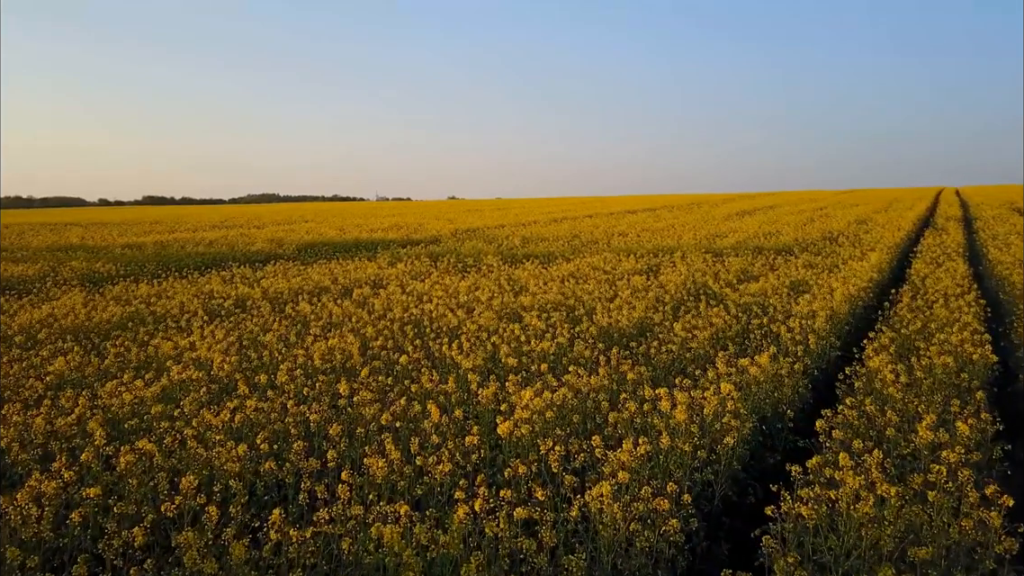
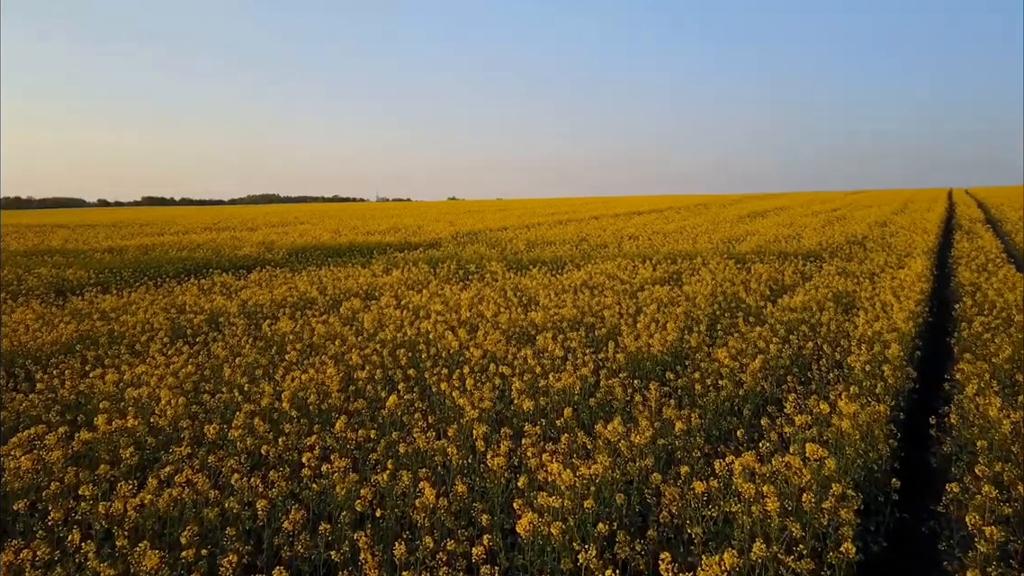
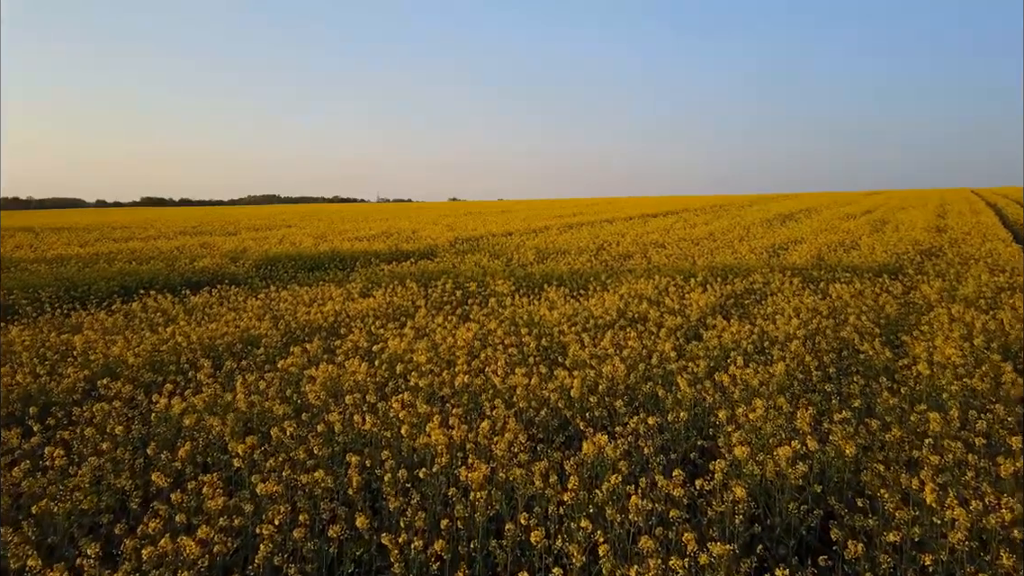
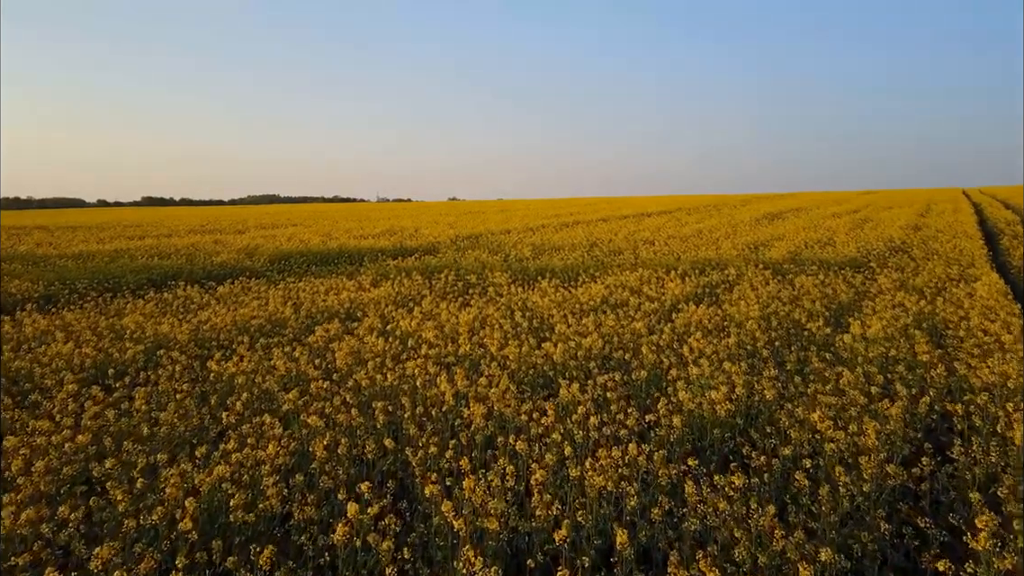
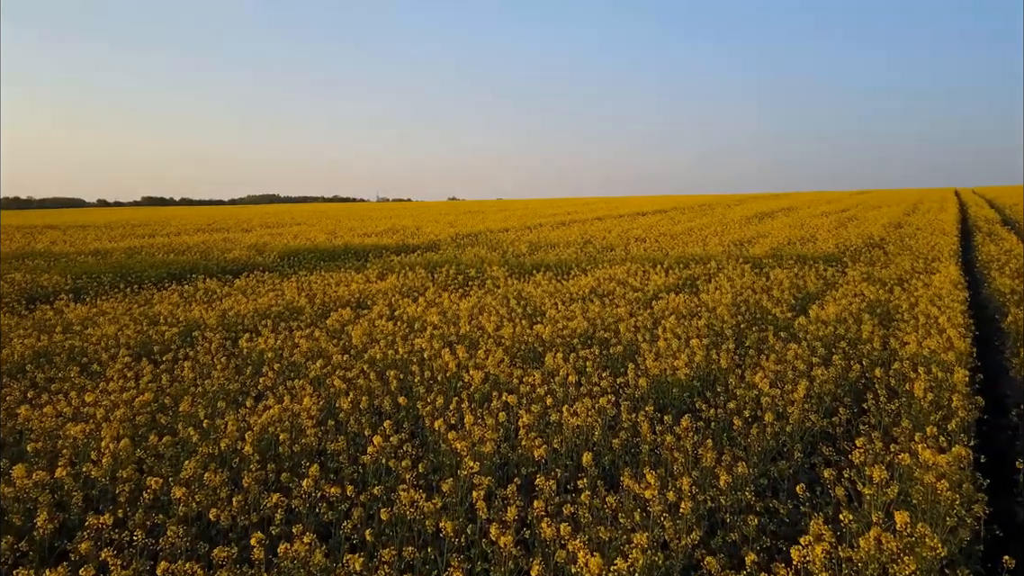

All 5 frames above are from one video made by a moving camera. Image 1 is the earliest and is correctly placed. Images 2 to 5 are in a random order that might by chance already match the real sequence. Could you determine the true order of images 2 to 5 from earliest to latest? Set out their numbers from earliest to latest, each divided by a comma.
2, 5, 4, 3
